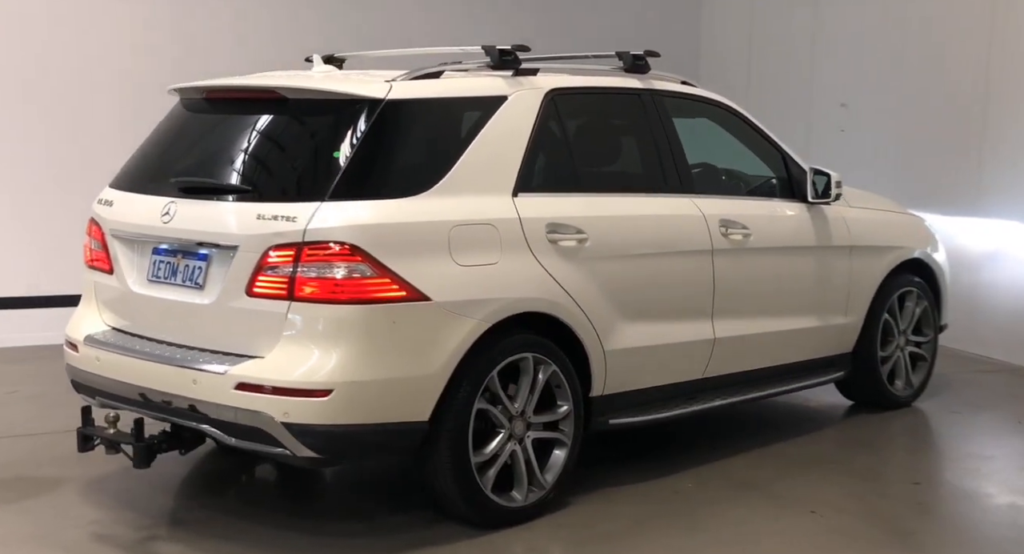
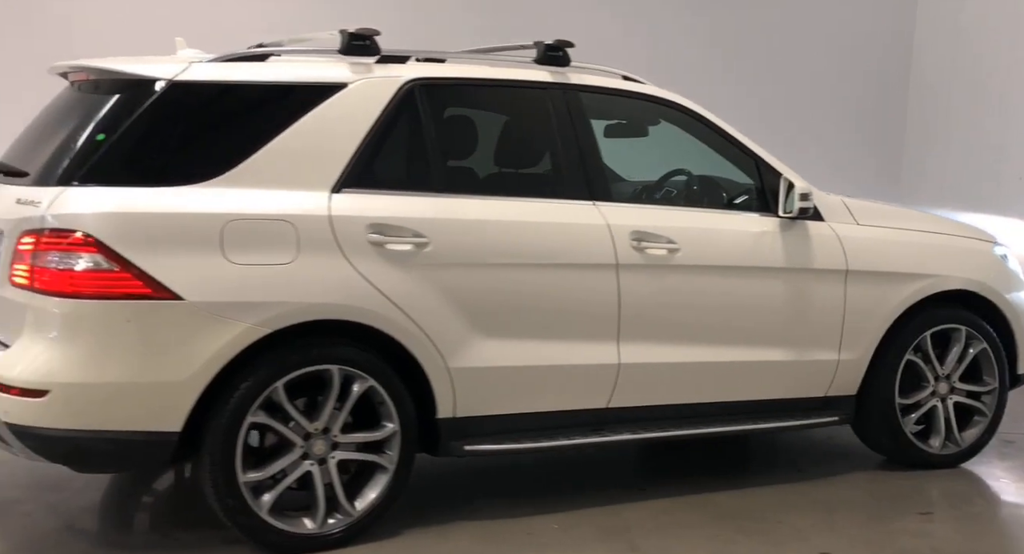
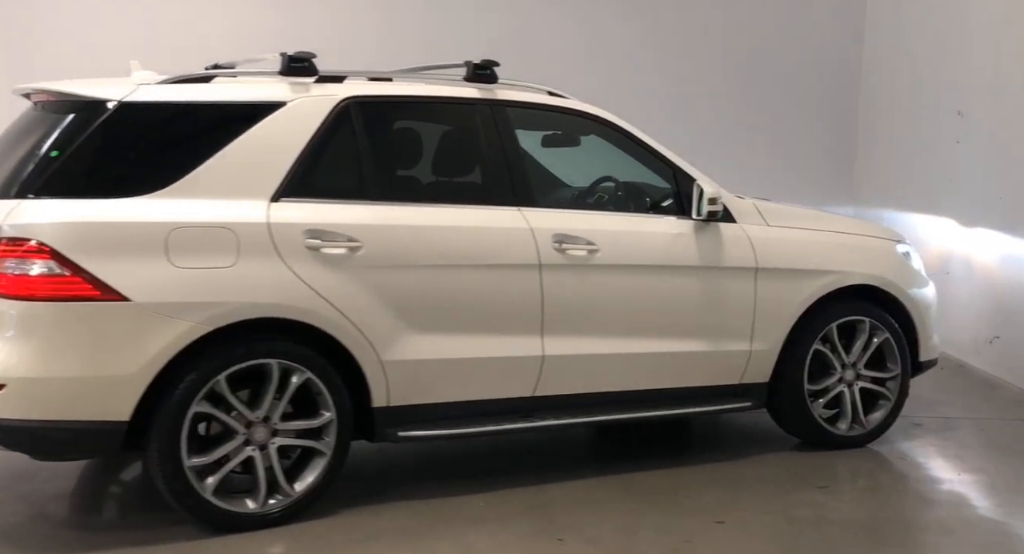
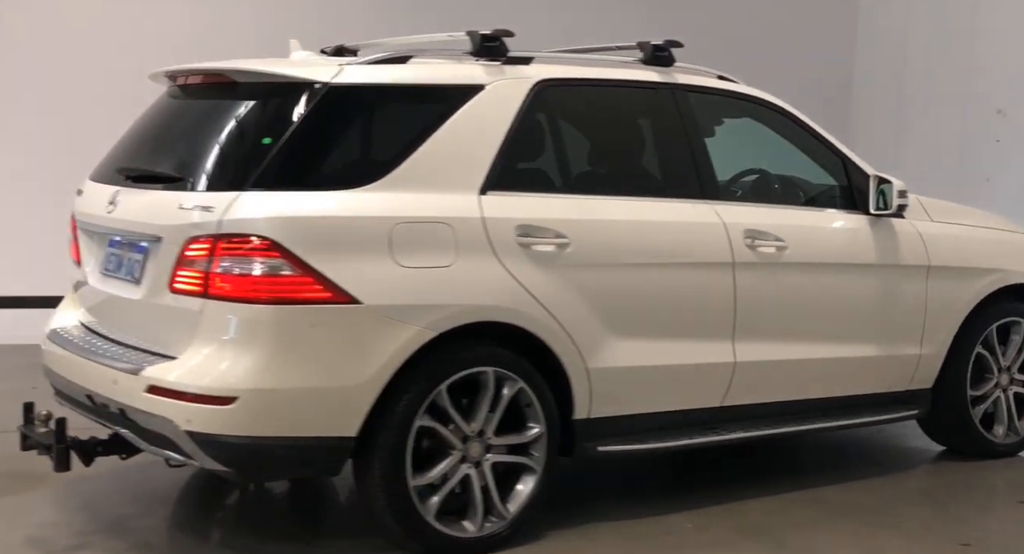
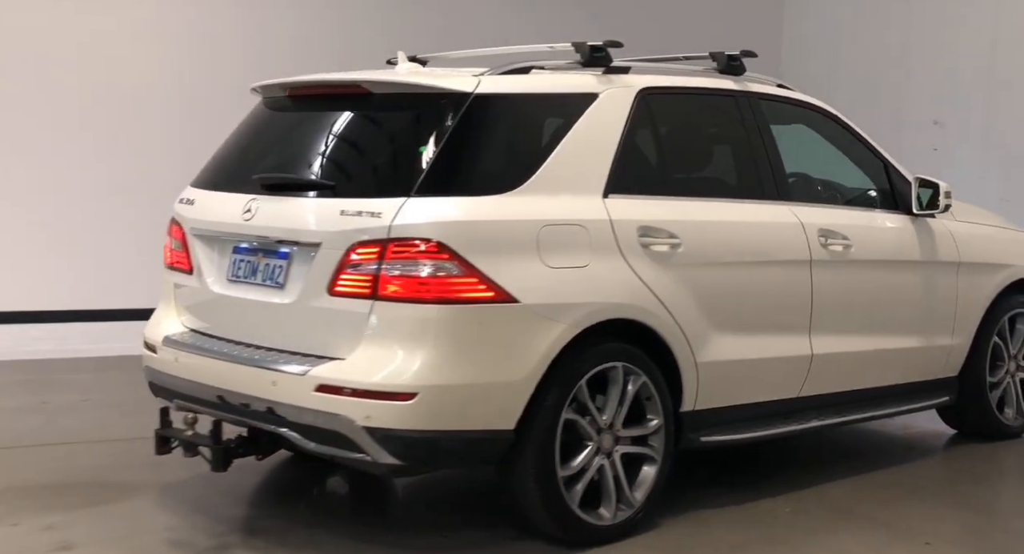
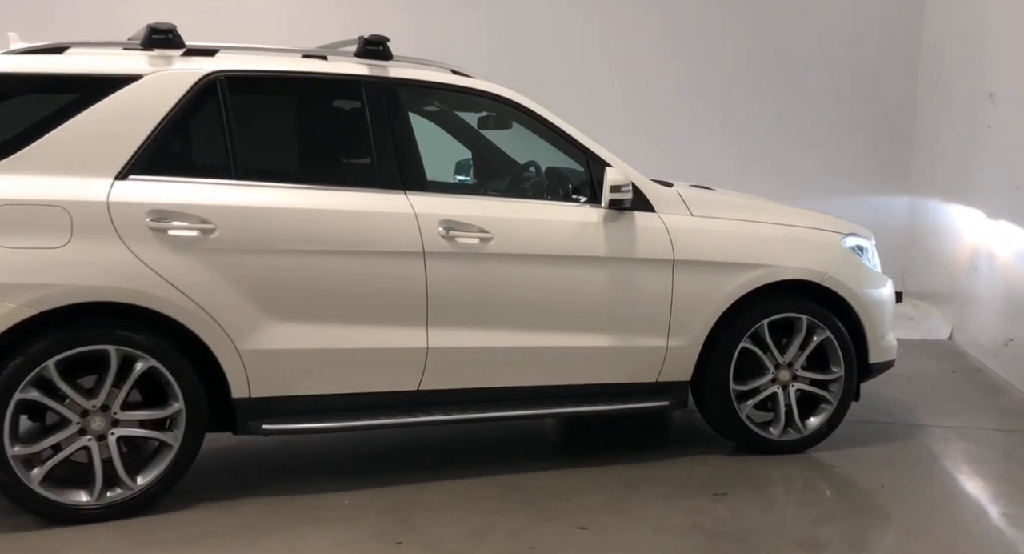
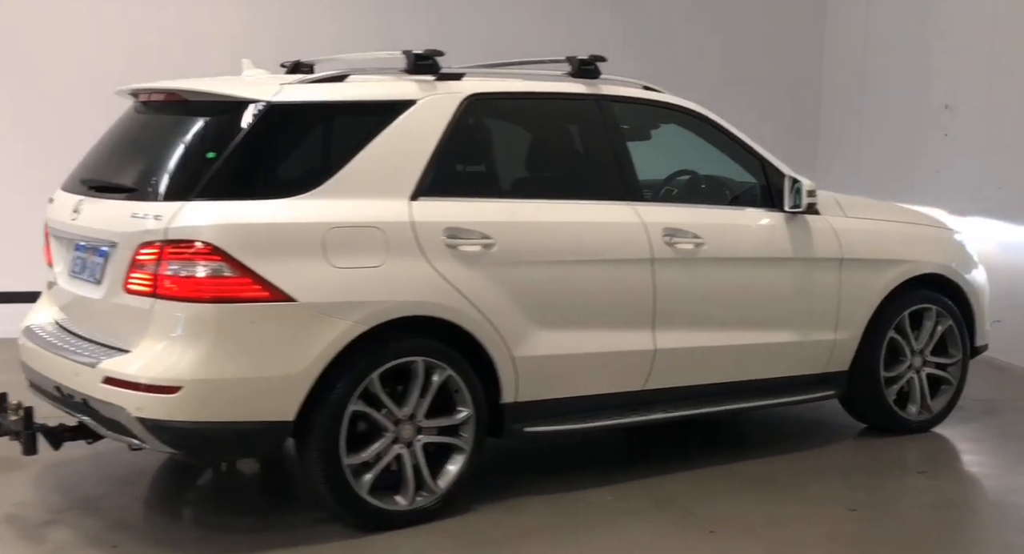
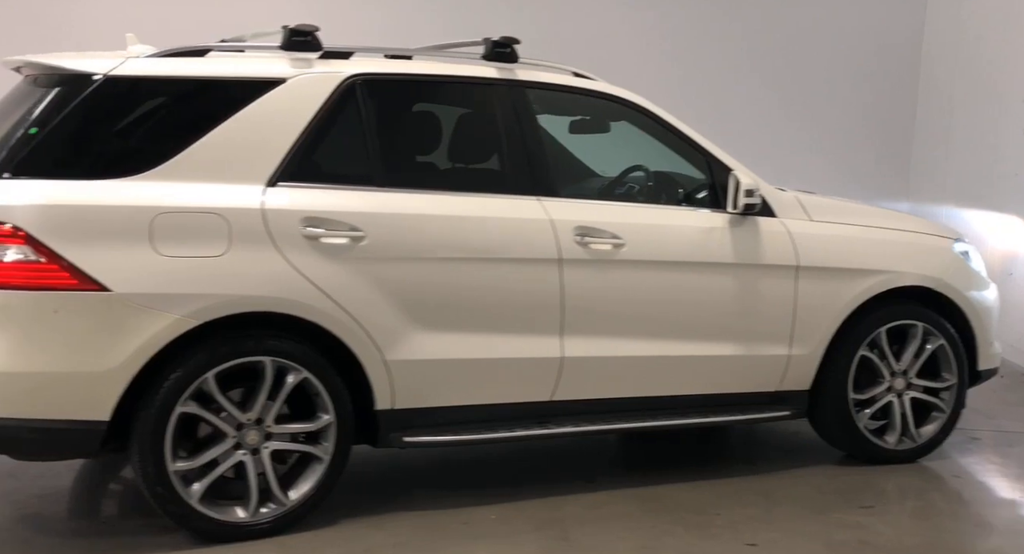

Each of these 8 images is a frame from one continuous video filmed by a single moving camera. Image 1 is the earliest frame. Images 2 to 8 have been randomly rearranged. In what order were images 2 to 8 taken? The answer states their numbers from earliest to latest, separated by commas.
7, 3, 6, 8, 2, 4, 5
